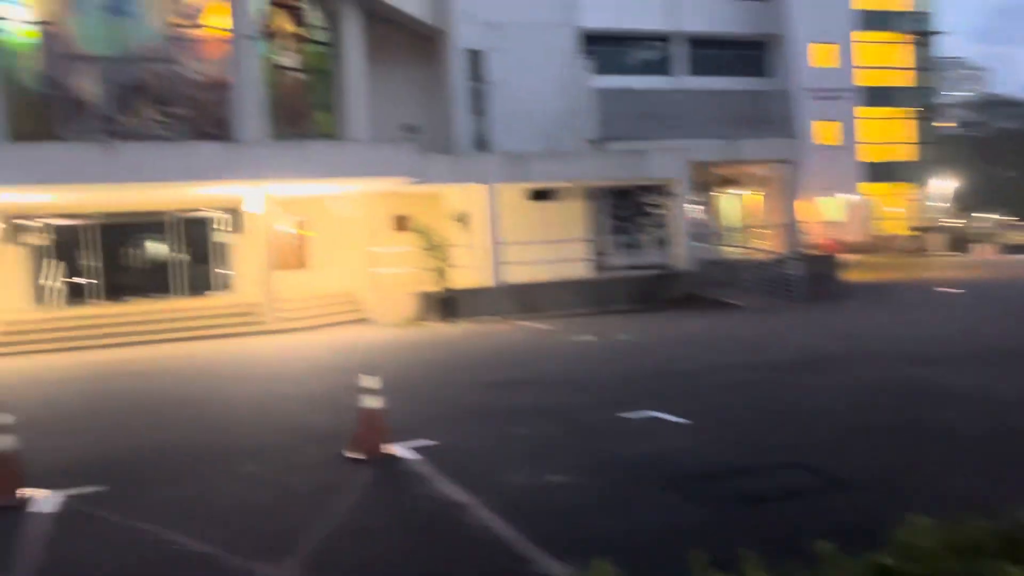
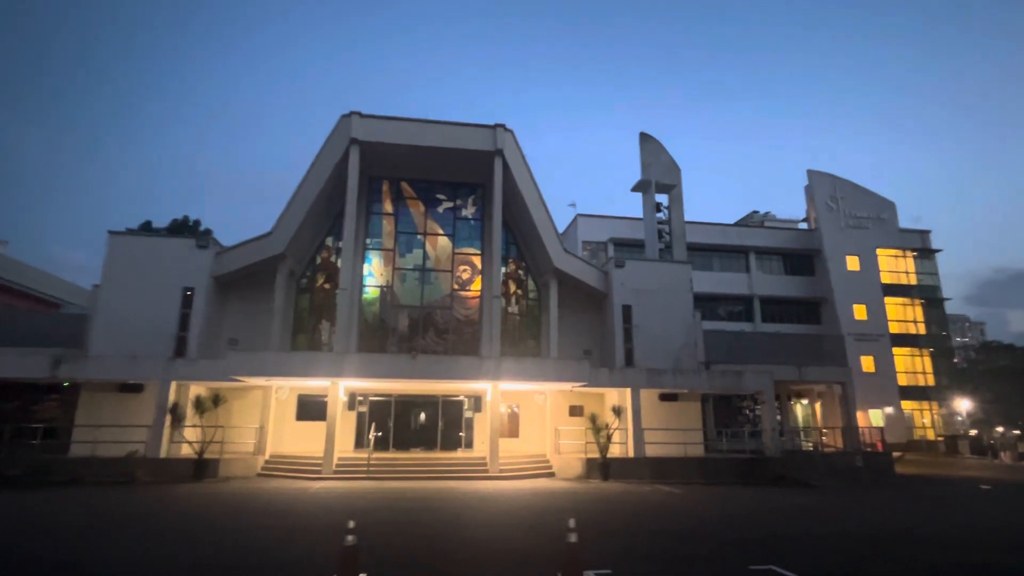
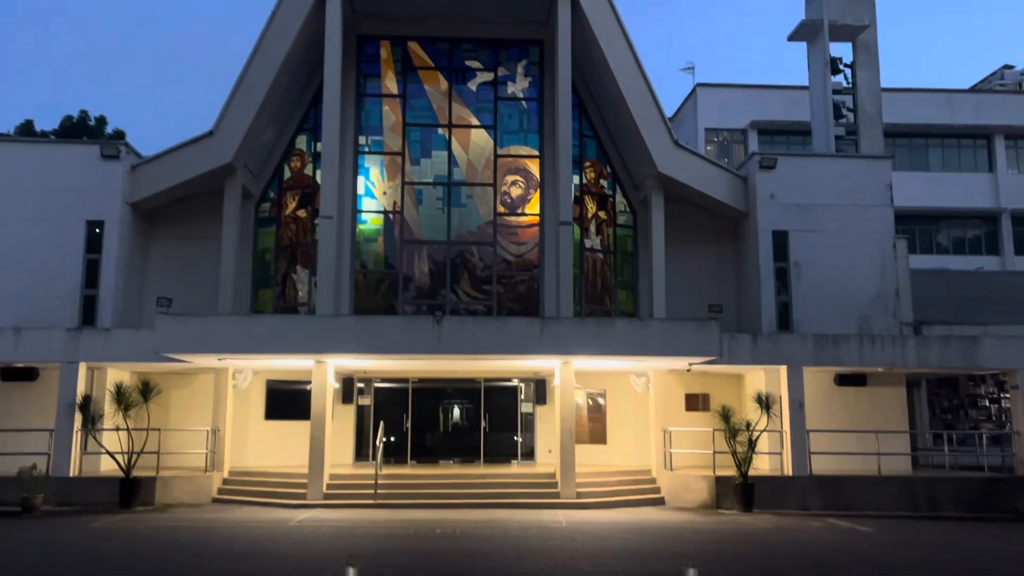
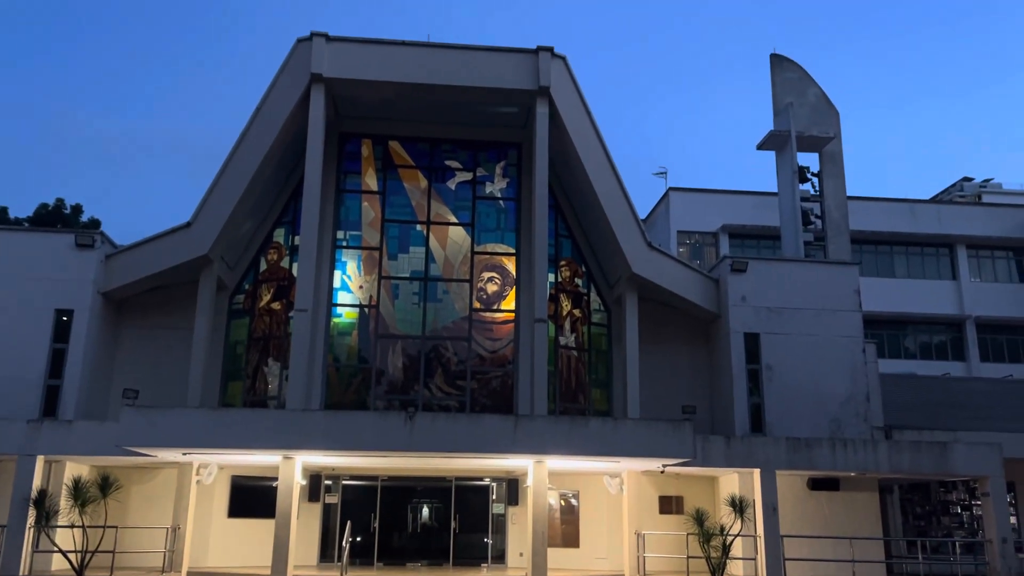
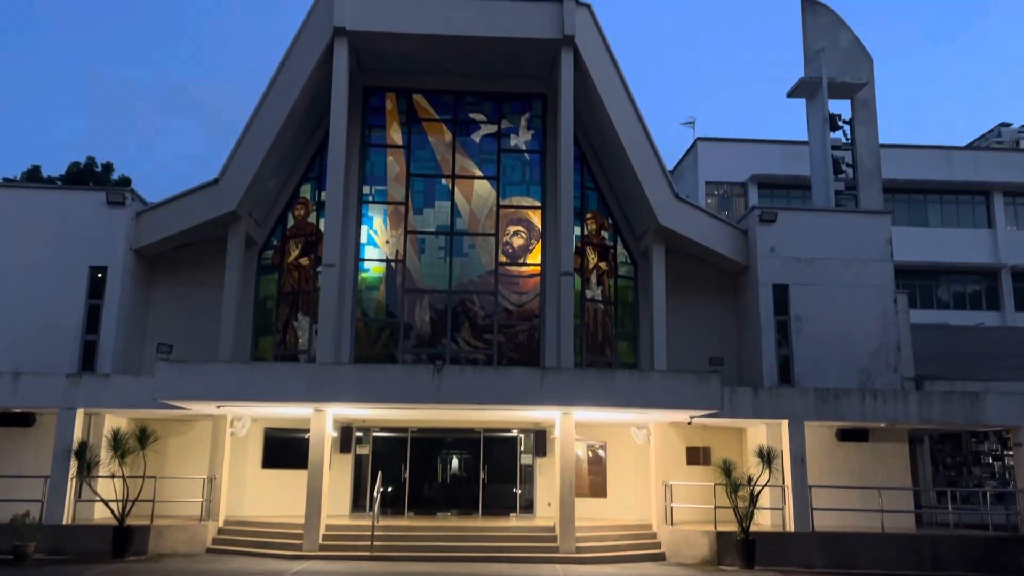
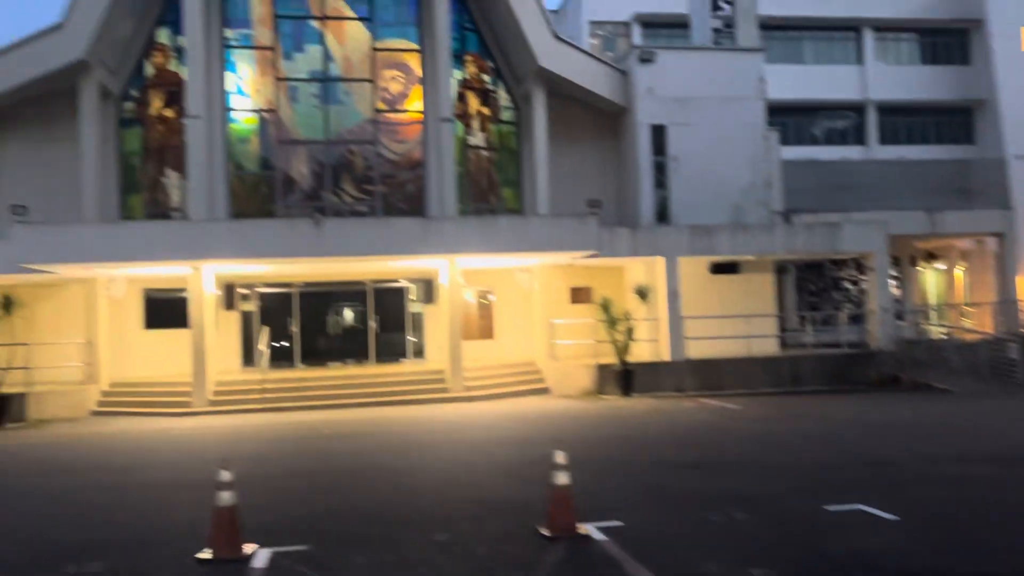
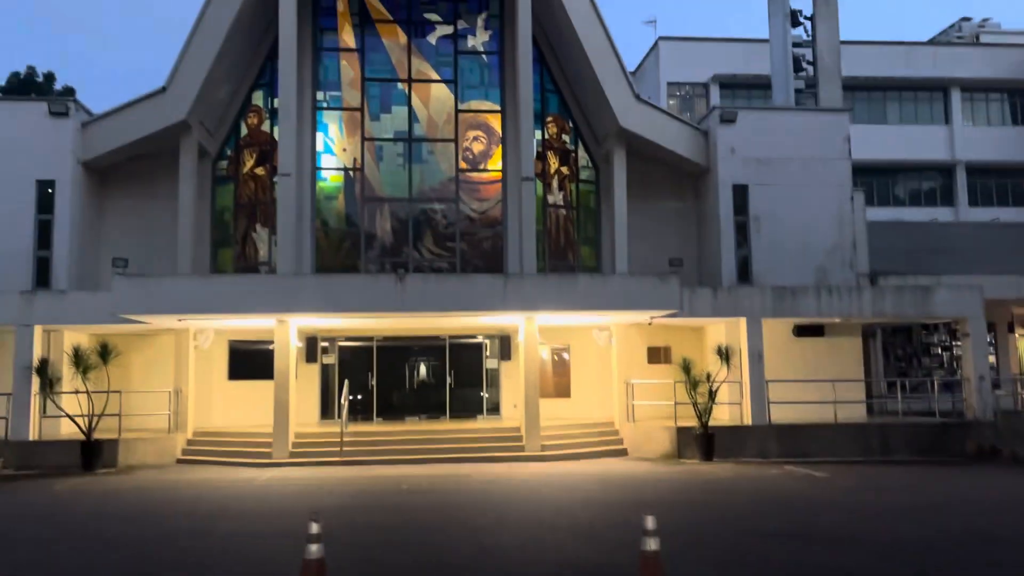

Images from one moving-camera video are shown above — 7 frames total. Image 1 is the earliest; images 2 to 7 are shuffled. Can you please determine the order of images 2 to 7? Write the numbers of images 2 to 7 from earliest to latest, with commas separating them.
6, 7, 3, 5, 4, 2
